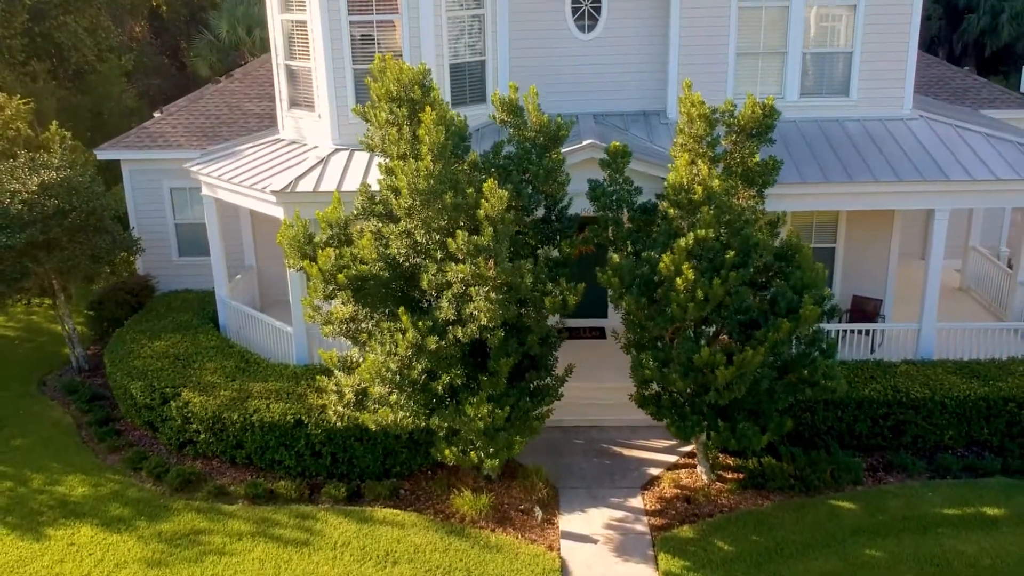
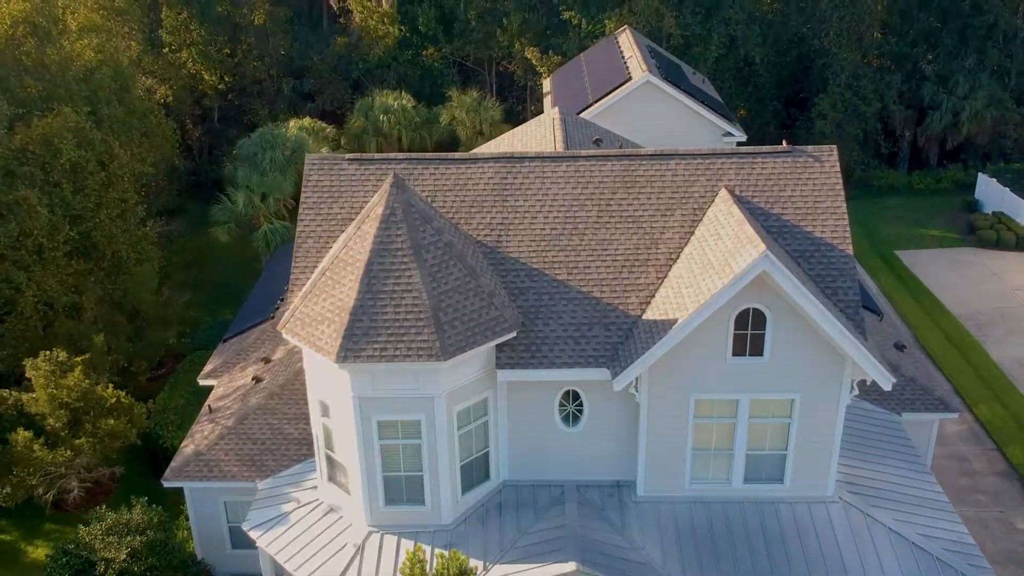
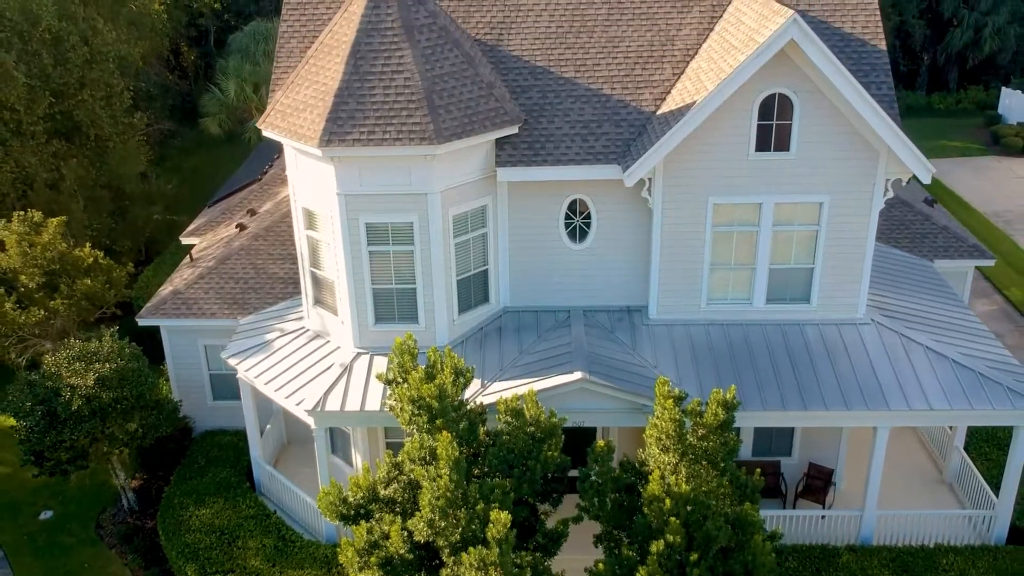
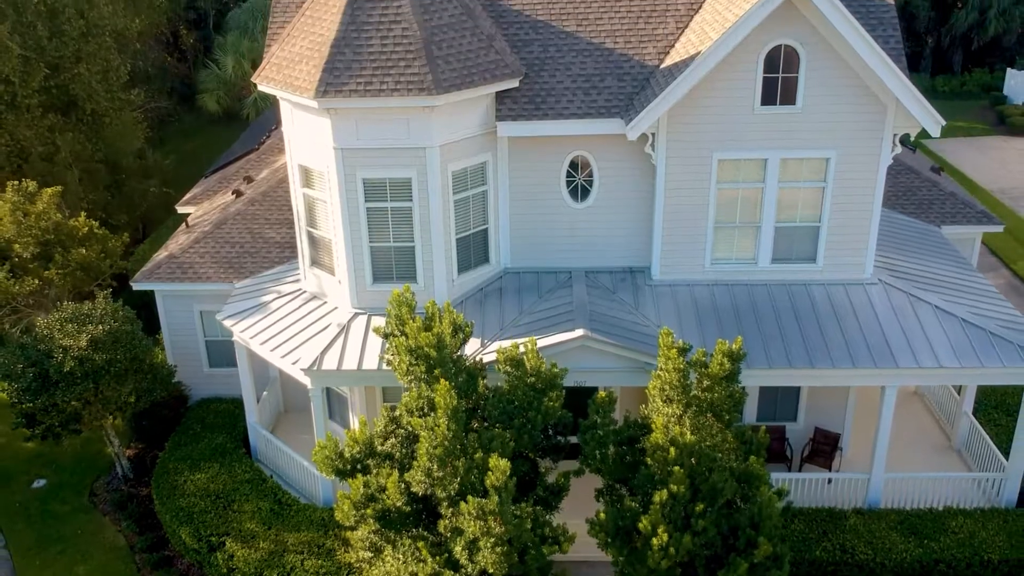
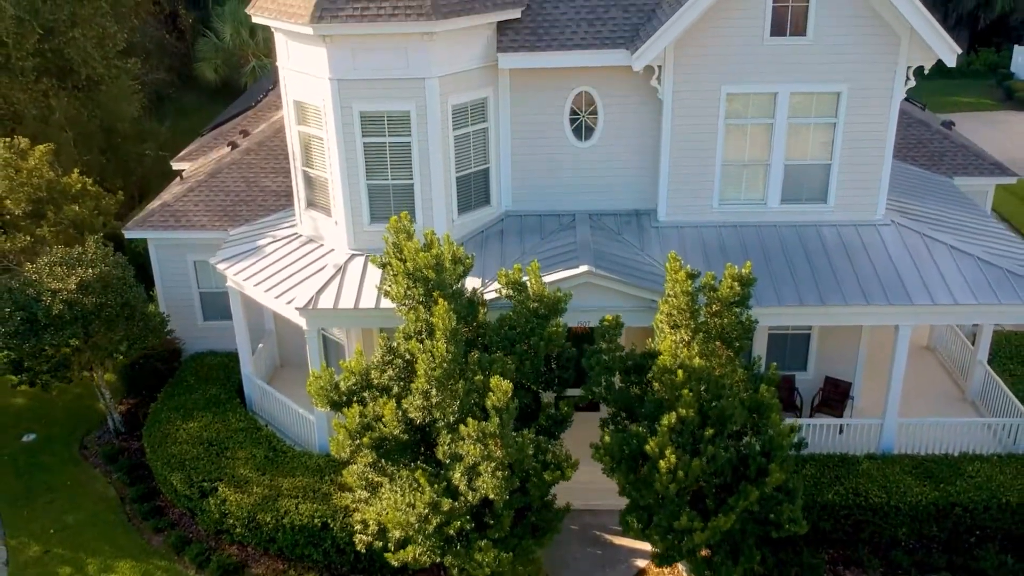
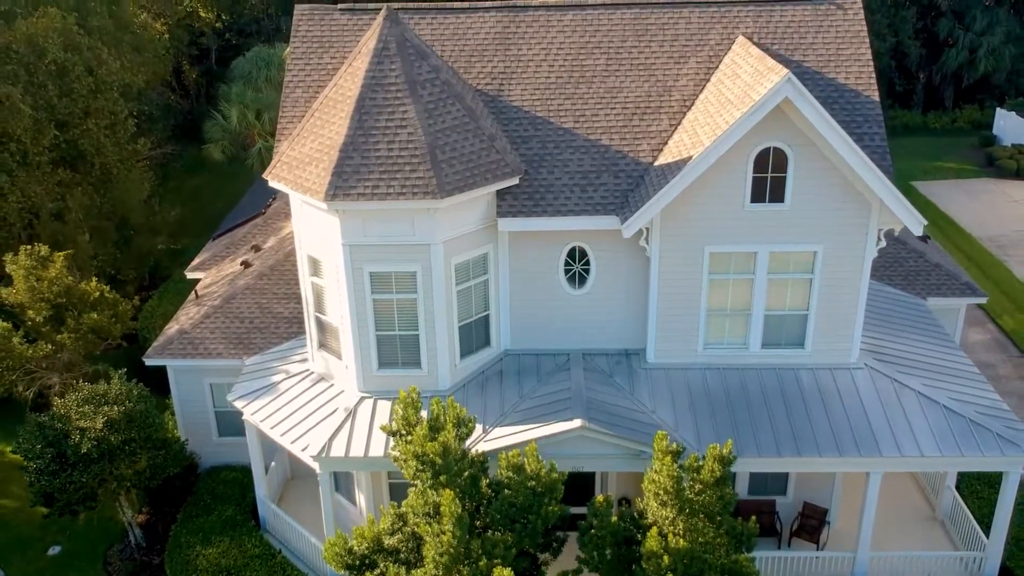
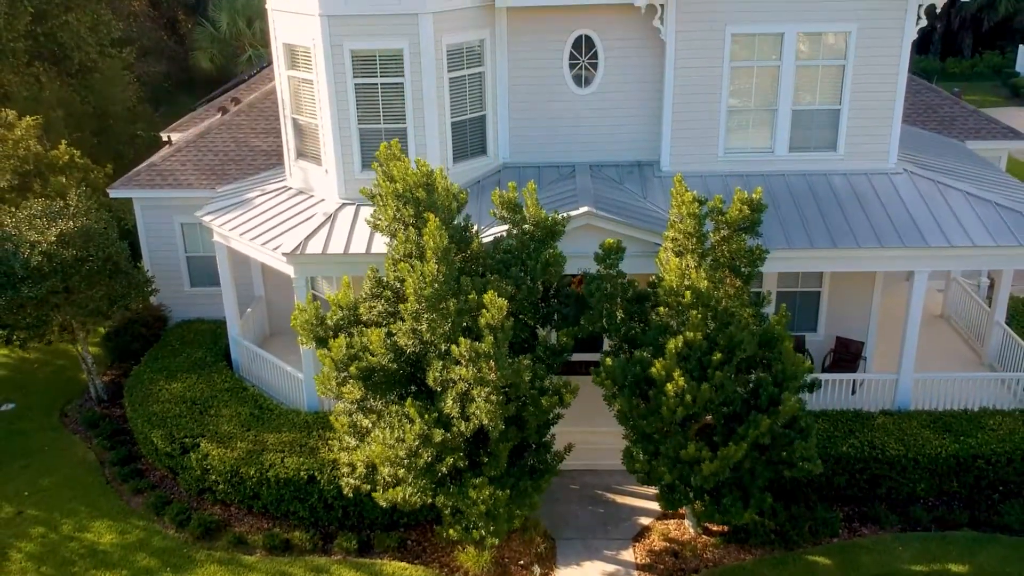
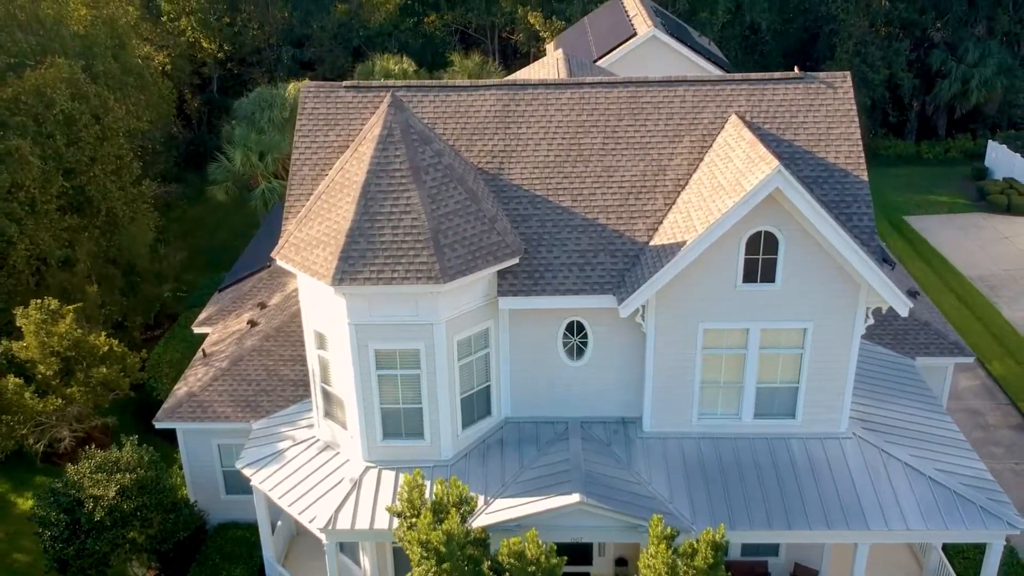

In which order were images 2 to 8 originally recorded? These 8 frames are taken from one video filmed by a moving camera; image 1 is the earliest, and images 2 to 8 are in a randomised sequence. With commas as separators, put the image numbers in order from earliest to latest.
7, 5, 4, 3, 6, 8, 2
